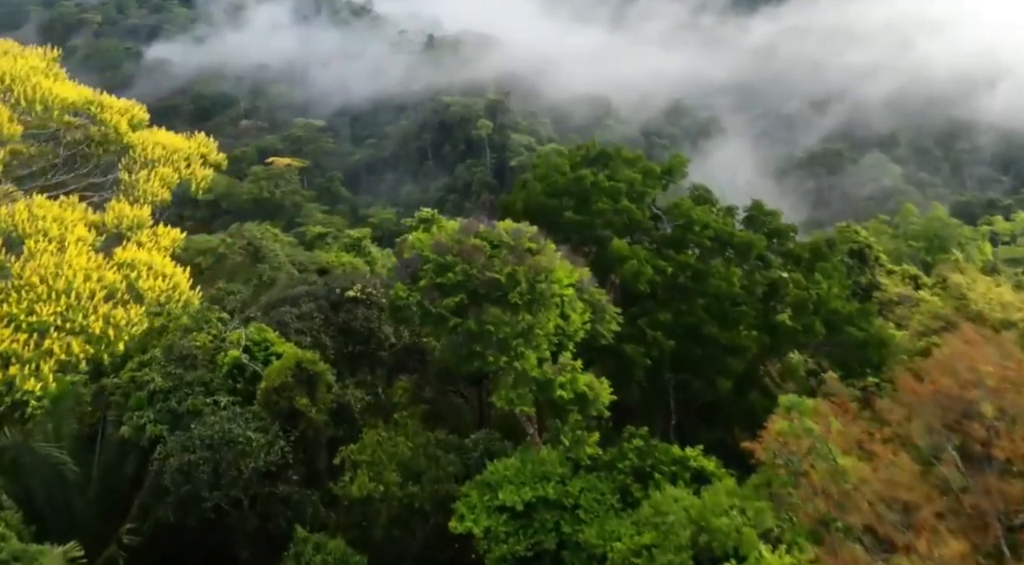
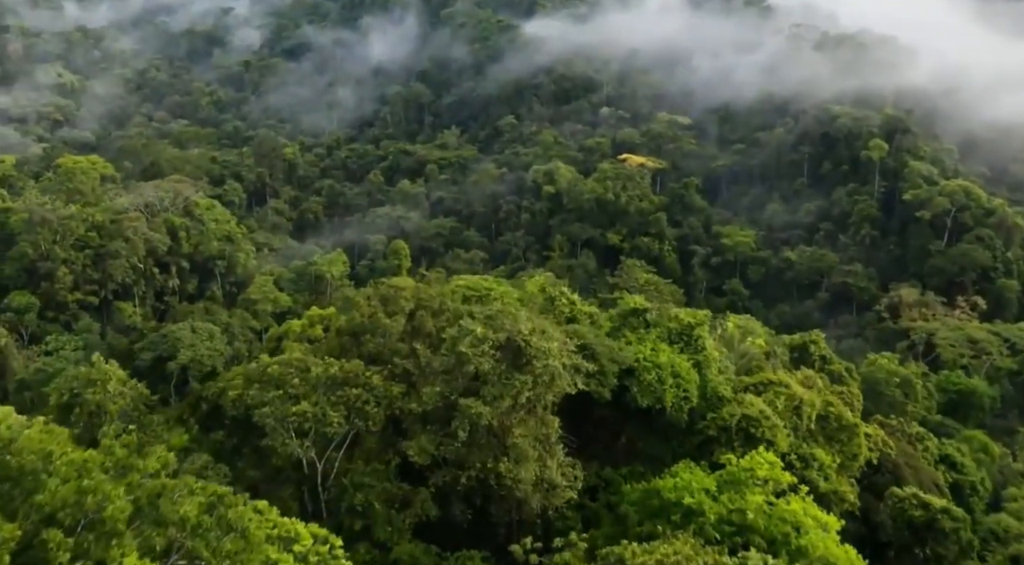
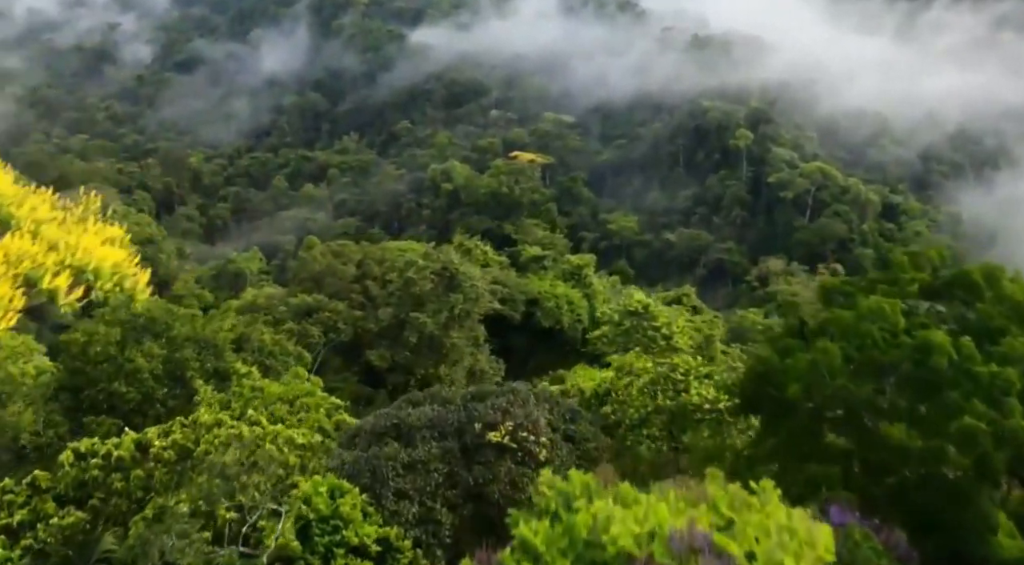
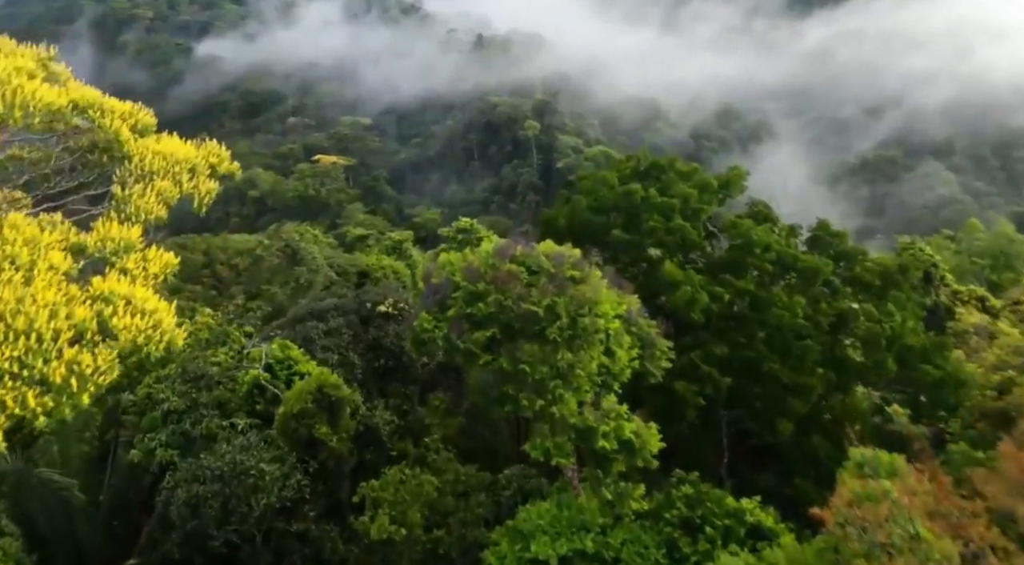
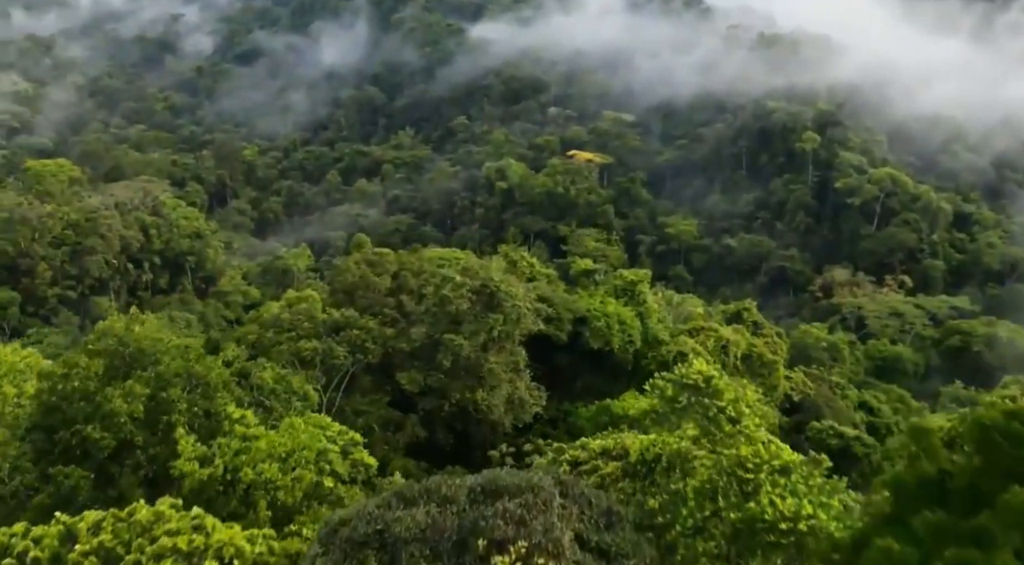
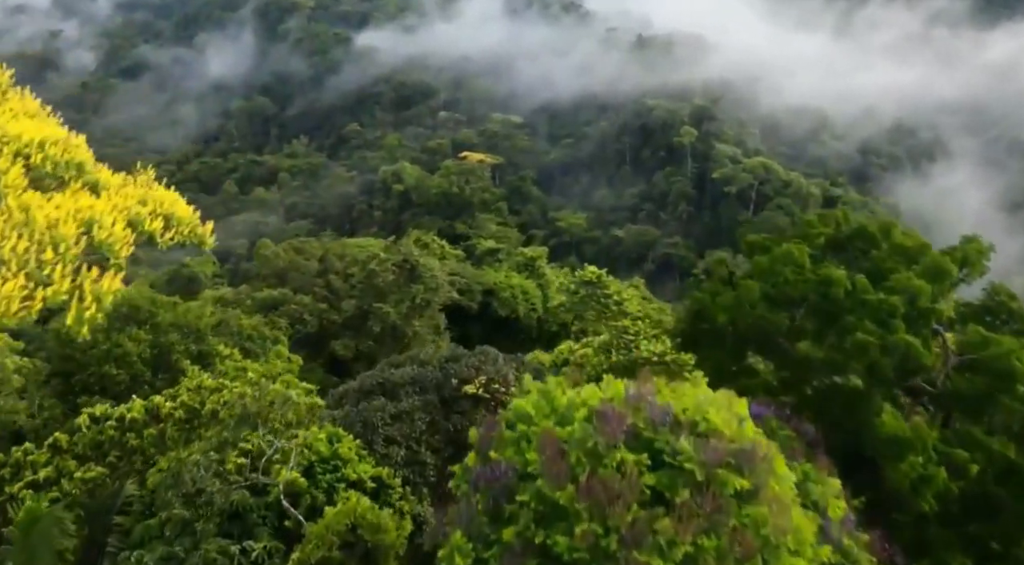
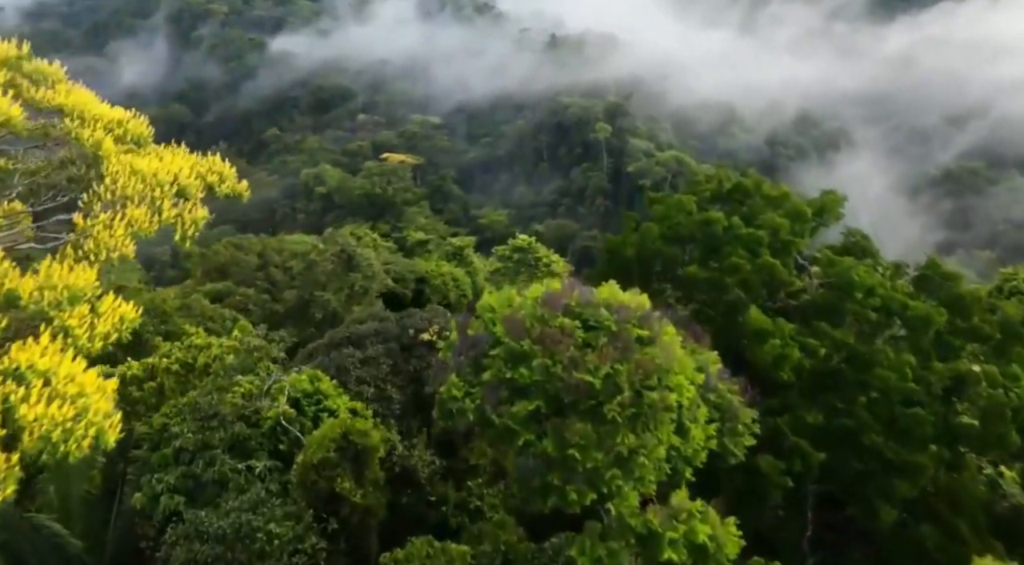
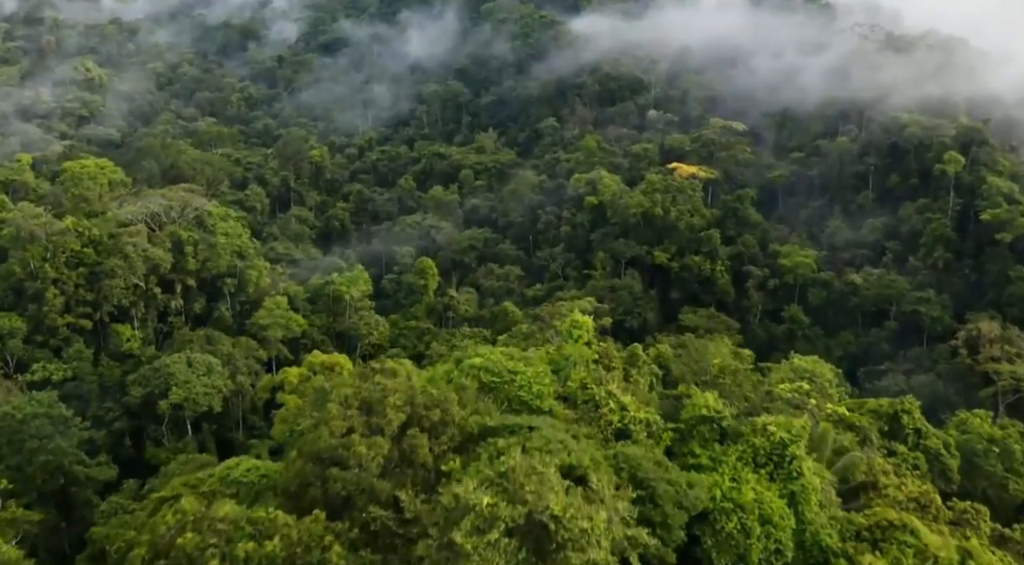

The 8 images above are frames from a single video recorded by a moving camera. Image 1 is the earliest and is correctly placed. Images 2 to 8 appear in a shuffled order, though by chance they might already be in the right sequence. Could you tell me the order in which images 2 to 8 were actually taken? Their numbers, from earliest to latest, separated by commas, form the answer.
4, 7, 6, 3, 5, 2, 8
